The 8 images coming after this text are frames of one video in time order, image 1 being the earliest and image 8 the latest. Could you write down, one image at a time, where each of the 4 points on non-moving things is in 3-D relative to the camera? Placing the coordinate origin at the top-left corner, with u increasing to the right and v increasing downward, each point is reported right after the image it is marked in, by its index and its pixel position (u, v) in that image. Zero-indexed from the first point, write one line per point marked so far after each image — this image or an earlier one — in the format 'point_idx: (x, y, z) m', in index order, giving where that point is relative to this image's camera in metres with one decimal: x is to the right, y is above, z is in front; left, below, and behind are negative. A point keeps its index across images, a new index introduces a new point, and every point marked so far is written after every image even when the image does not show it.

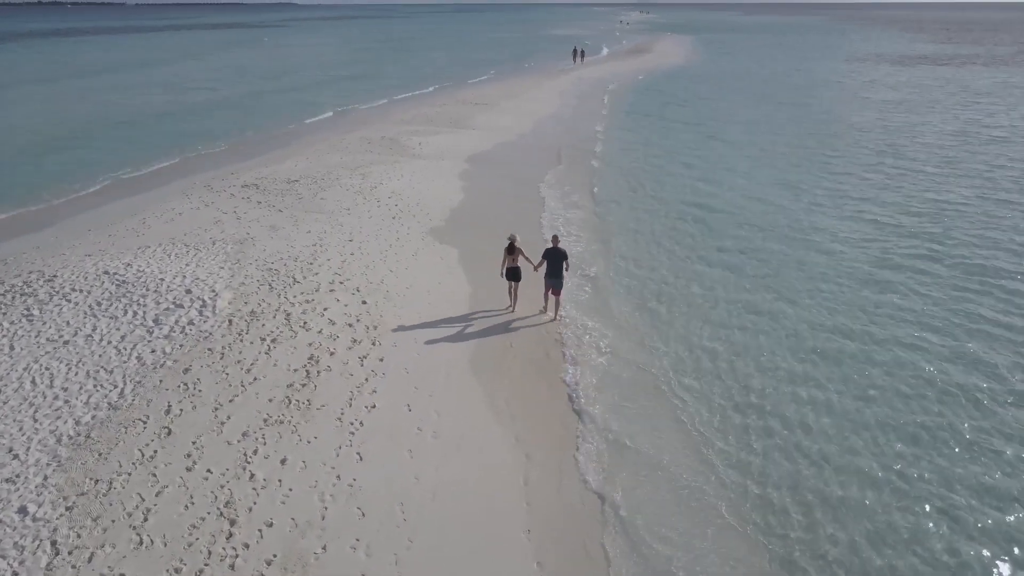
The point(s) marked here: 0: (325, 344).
0: (-2.2, -0.7, +9.5) m
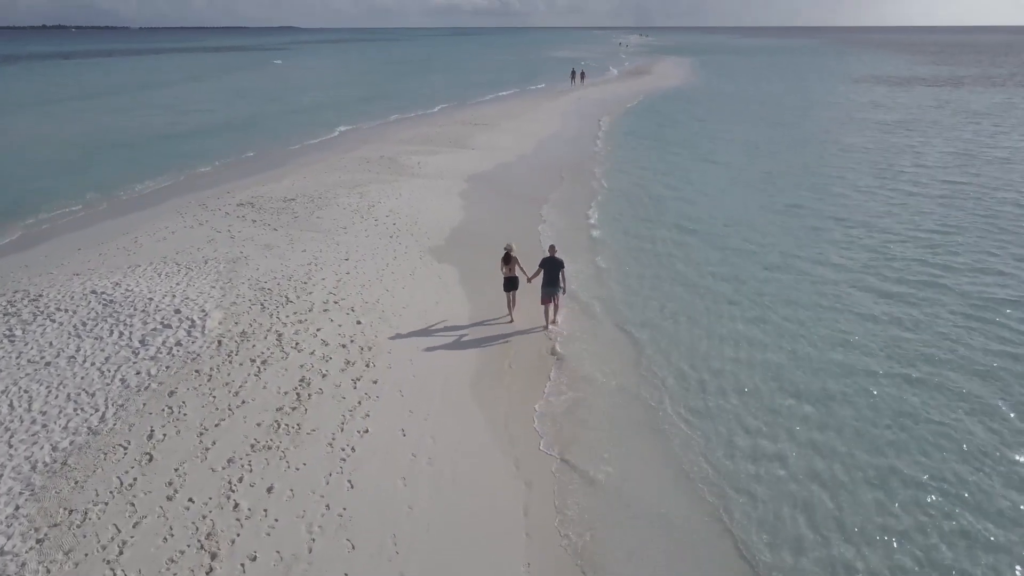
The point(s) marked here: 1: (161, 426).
0: (-2.2, -0.9, +9.1) m
1: (-3.4, -1.3, +7.7) m
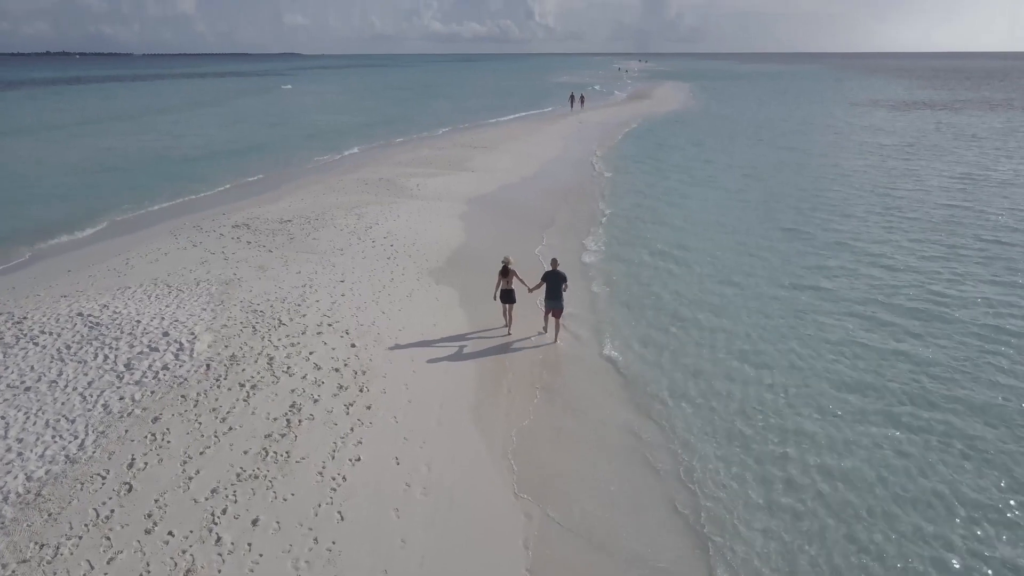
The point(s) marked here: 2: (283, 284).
0: (-2.2, -1.1, +8.8) m
1: (-3.4, -1.5, +7.3) m
2: (-3.6, +0.1, +12.6) m
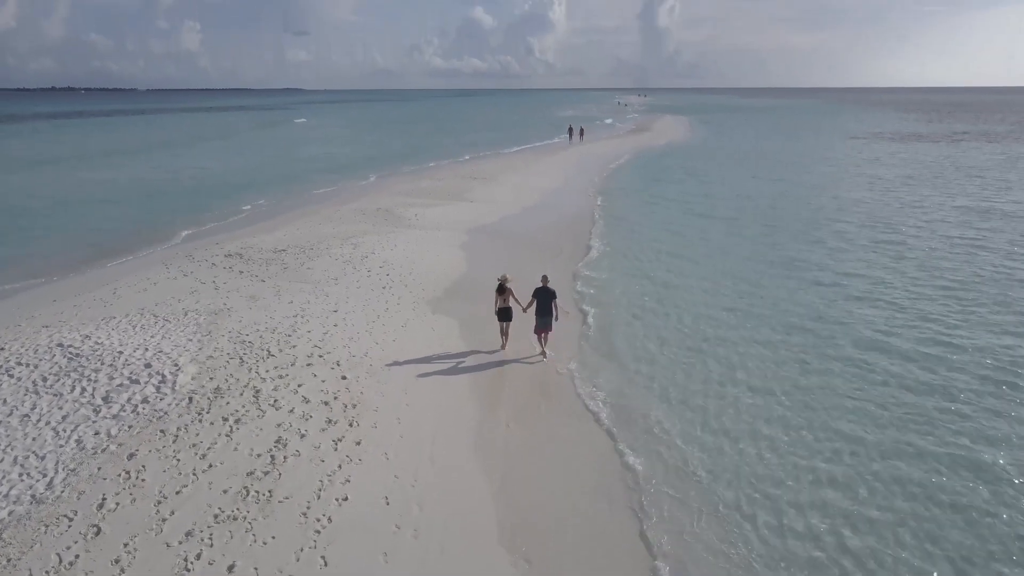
0: (-2.3, -1.4, +8.3) m
1: (-3.4, -1.8, +6.8) m
2: (-3.6, -0.4, +12.2) m
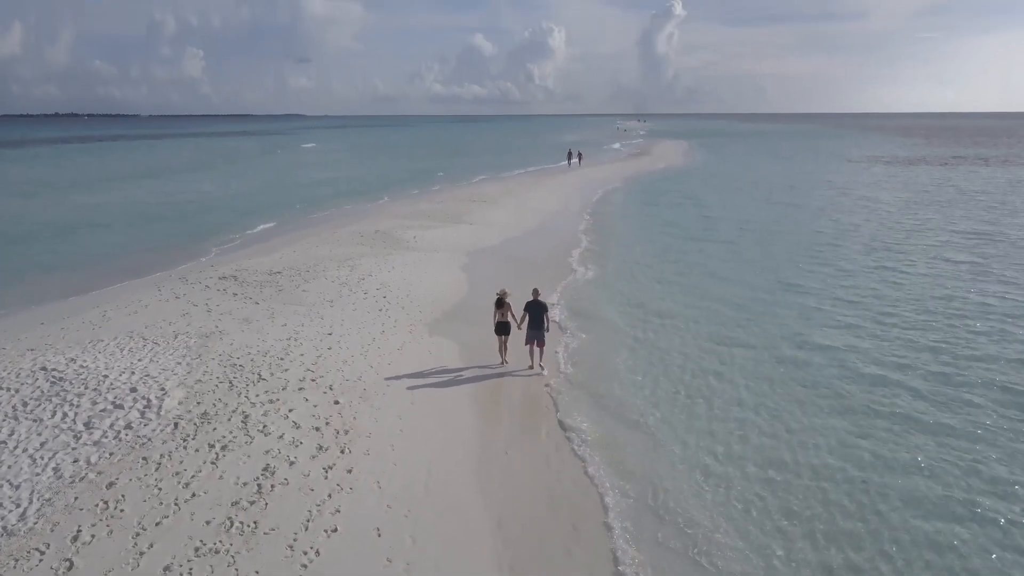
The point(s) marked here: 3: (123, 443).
0: (-2.3, -1.6, +8.0) m
1: (-3.4, -1.9, +6.5) m
2: (-3.6, -0.7, +11.9) m
3: (-3.8, -1.5, +7.9) m
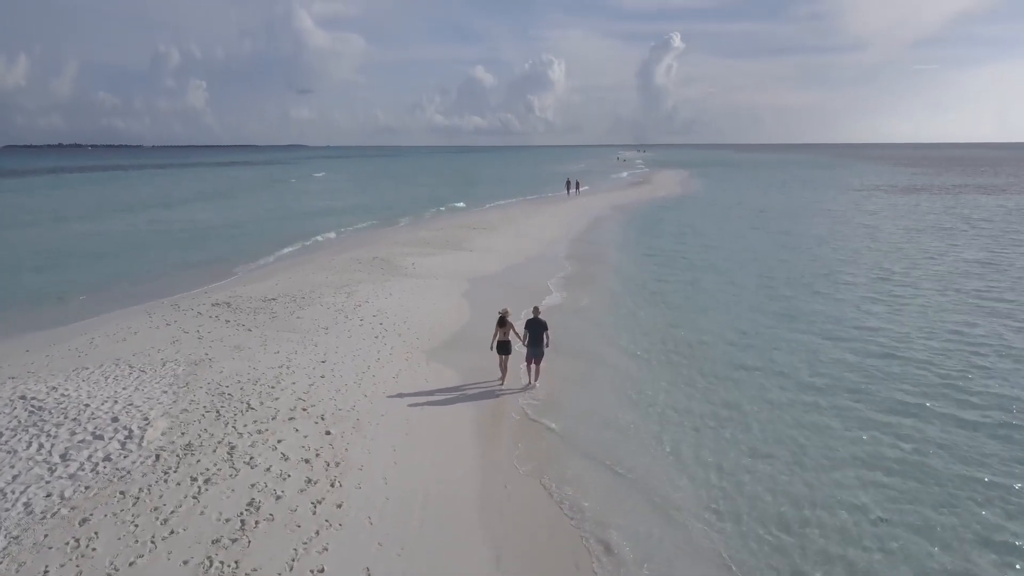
0: (-2.3, -1.9, +7.6) m
1: (-3.4, -2.1, +6.1) m
2: (-3.6, -1.1, +11.5) m
3: (-3.8, -1.7, +7.4) m
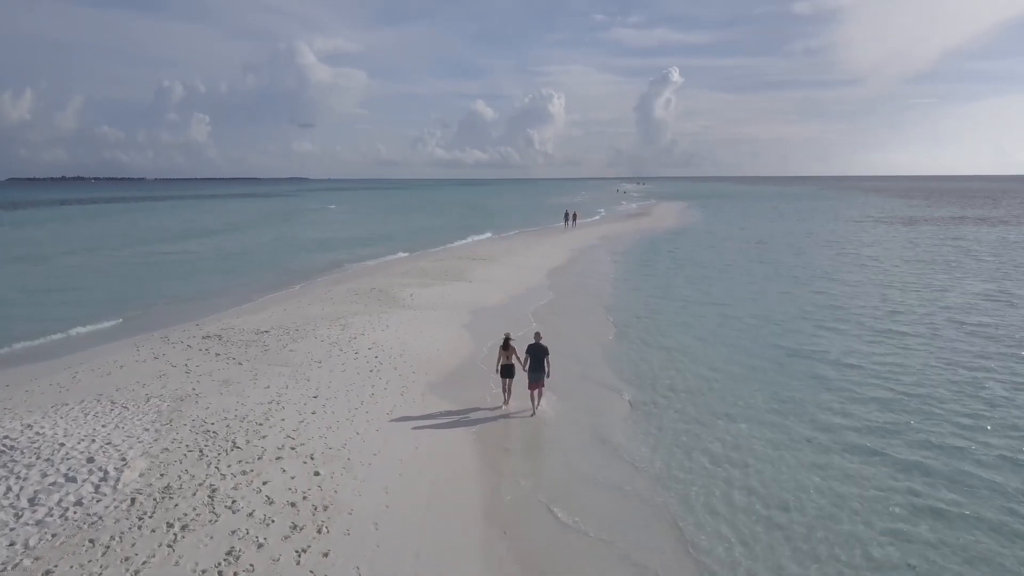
0: (-2.3, -2.2, +7.1) m
1: (-3.4, -2.3, +5.5) m
2: (-3.6, -1.5, +11.0) m
3: (-3.8, -2.0, +6.9) m
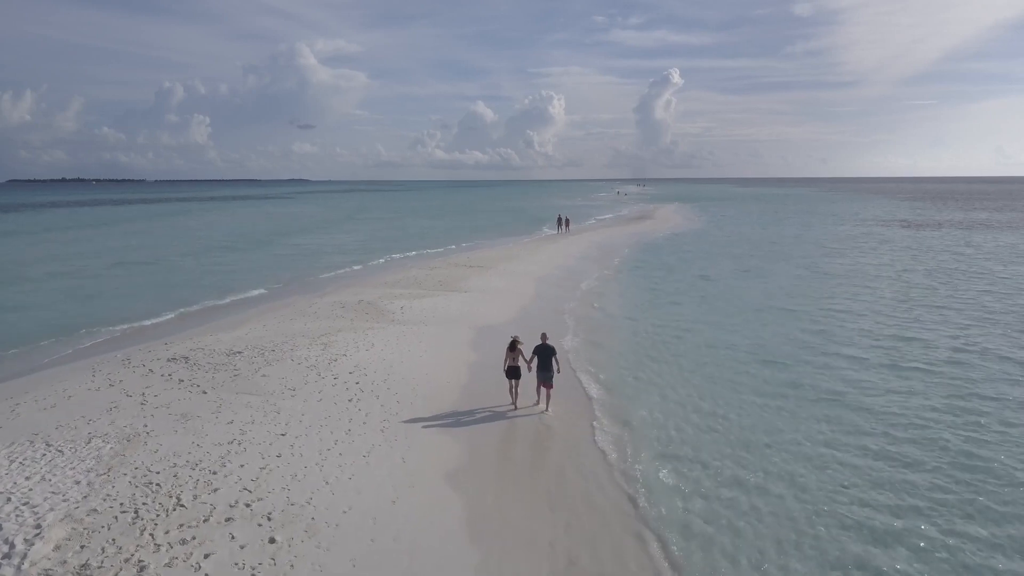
0: (-2.3, -2.4, +5.7) m
1: (-3.5, -2.6, +4.2) m
2: (-3.7, -1.8, +9.6) m
3: (-3.9, -2.3, +5.5) m
